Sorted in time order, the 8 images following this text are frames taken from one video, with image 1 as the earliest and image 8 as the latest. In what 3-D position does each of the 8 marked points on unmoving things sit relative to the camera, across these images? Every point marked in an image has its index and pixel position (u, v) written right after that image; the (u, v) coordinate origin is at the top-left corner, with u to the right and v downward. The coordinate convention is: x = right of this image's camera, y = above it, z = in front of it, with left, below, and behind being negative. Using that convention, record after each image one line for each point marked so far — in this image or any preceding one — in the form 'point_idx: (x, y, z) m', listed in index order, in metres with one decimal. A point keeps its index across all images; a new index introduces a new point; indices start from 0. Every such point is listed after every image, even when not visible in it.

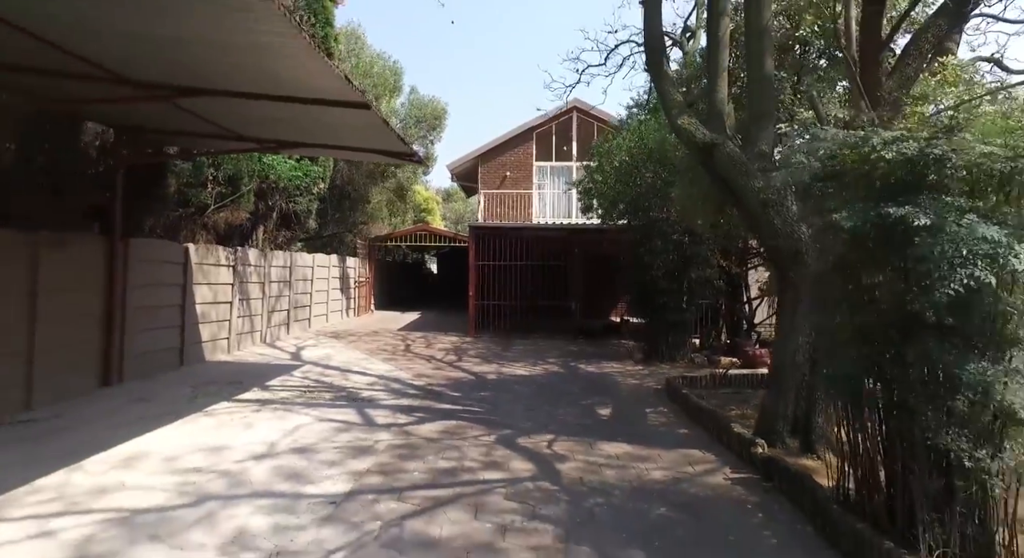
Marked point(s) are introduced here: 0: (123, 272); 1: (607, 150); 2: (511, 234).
0: (-5.2, +0.1, +7.2) m
1: (+2.1, +2.8, +11.9) m
2: (0.0, +1.2, +14.3) m
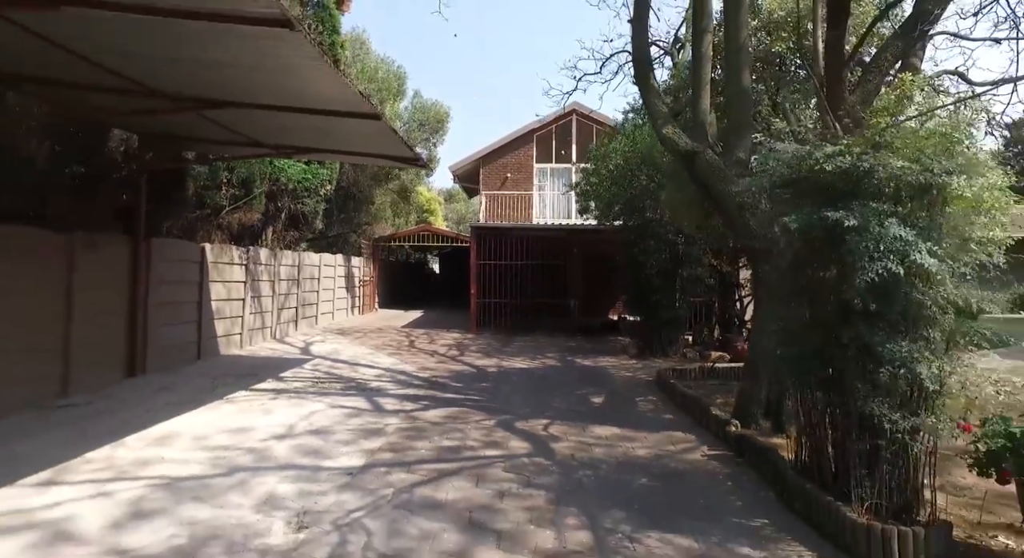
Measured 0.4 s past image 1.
0: (-5.2, +0.1, +7.7) m
1: (+2.1, +2.9, +12.4) m
2: (0.0, +1.2, +14.8) m
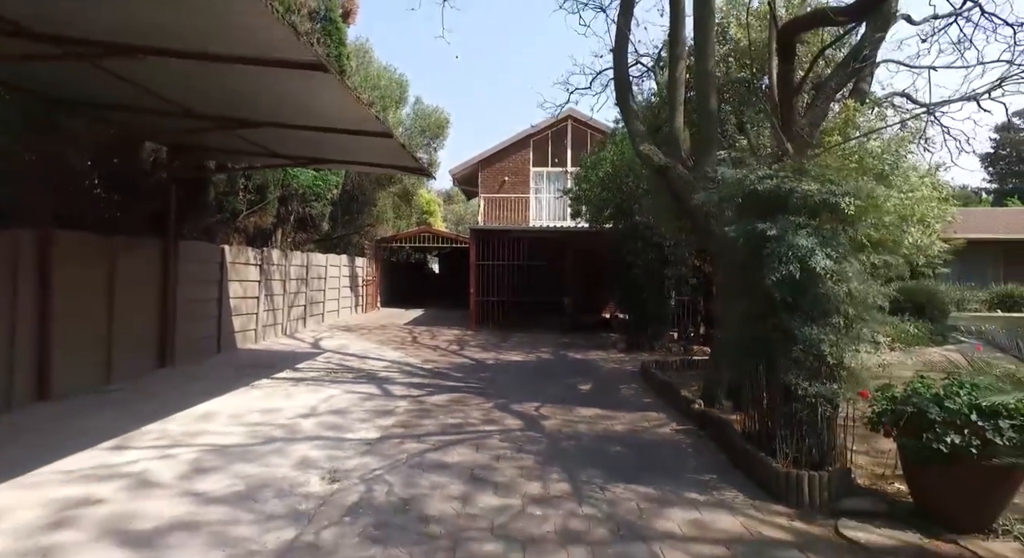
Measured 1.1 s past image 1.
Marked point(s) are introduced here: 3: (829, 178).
0: (-5.3, +0.1, +8.5) m
1: (+2.0, +2.9, +13.2) m
2: (-0.1, +1.3, +15.6) m
3: (+2.3, +0.8, +4.1) m
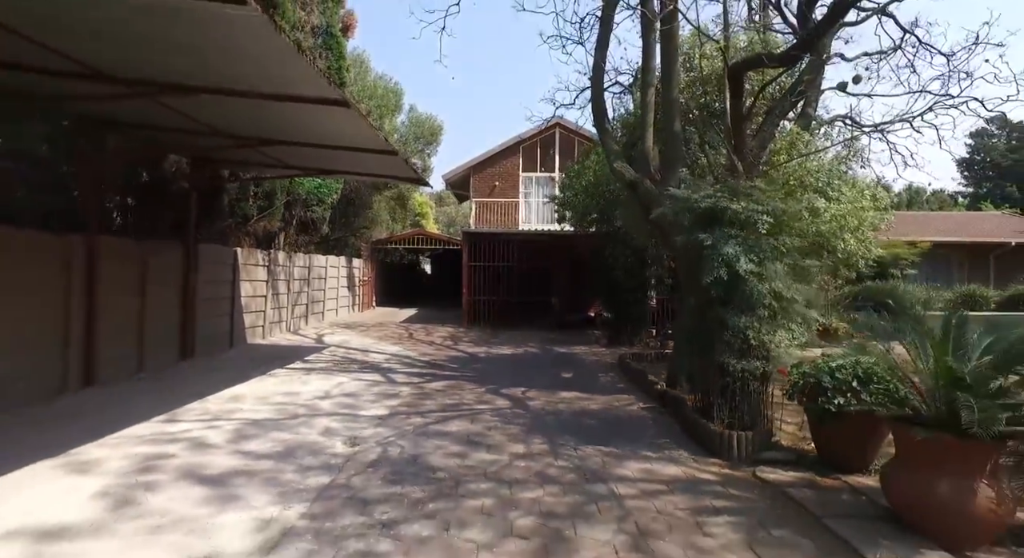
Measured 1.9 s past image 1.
0: (-5.4, +0.1, +9.3) m
1: (+1.7, +2.9, +14.2) m
2: (-0.4, +1.2, +16.5) m
3: (+2.2, +0.8, +5.1) m
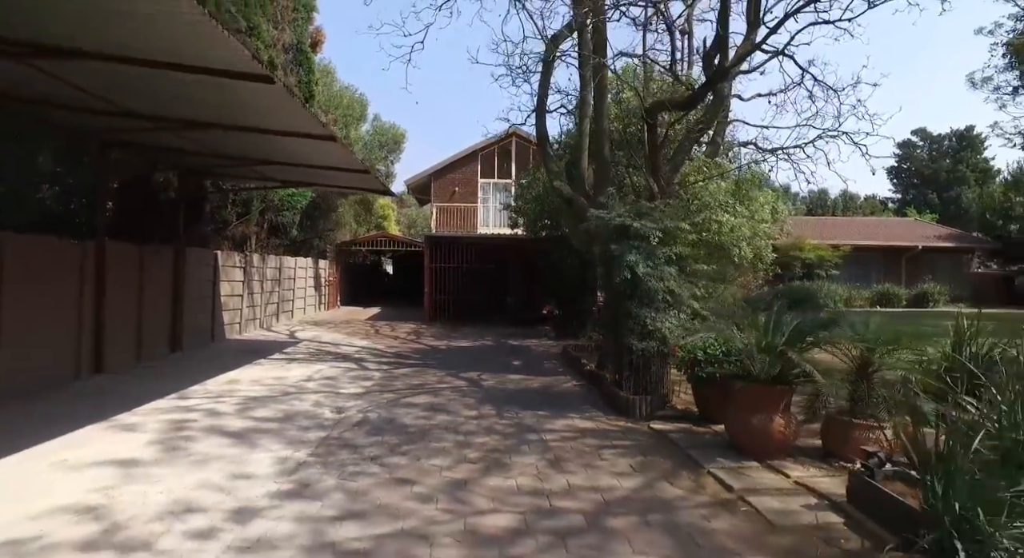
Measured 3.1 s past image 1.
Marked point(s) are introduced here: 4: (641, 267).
0: (-6.3, +0.1, +10.3) m
1: (+0.5, +2.9, +15.6) m
2: (-1.8, +1.2, +17.8) m
3: (+1.7, +0.8, +6.6) m
4: (+1.5, +0.1, +6.2) m
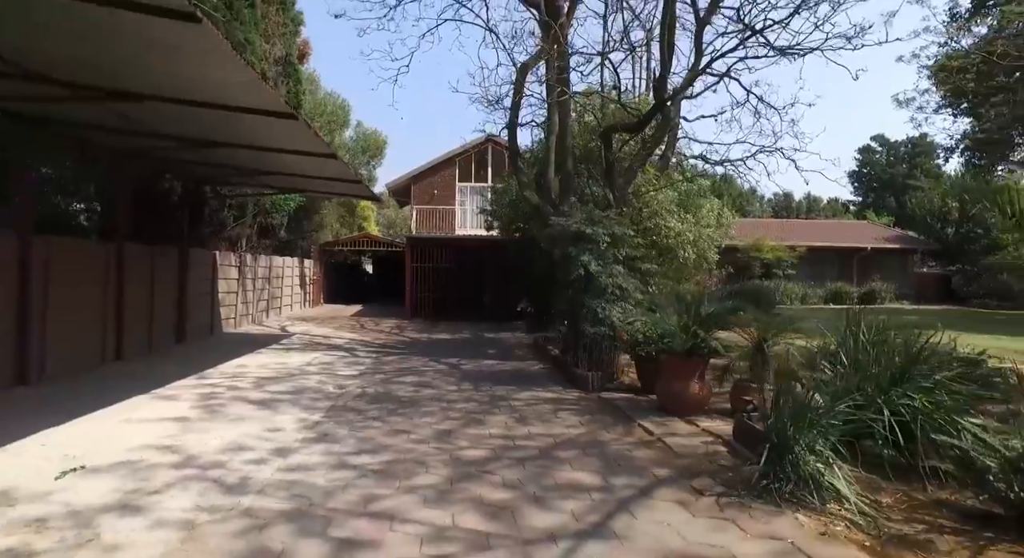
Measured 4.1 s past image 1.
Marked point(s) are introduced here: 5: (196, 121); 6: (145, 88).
0: (-6.8, +0.2, +11.3) m
1: (-0.2, +2.9, +16.9) m
2: (-2.6, +1.3, +19.0) m
3: (+1.3, +0.8, +7.9) m
4: (+1.1, +0.2, +7.5) m
5: (-4.2, +2.1, +7.2) m
6: (-4.1, +2.1, +6.1) m
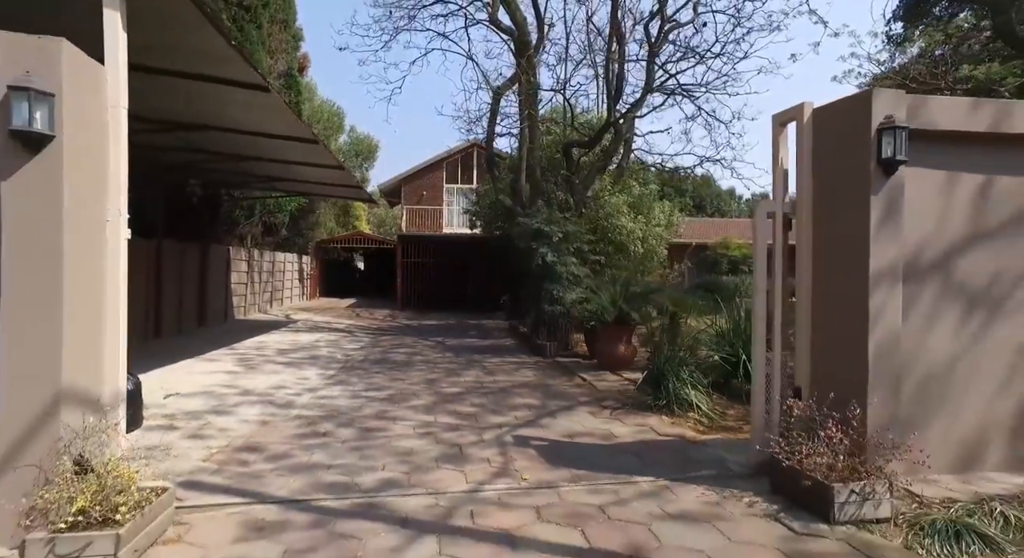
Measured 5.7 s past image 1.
0: (-7.3, +0.4, +13.0) m
1: (-0.8, +3.1, +18.7) m
2: (-3.3, +1.5, +20.8) m
3: (+0.9, +1.0, +9.8) m
4: (+0.7, +0.4, +9.4) m
5: (-4.6, +2.3, +9.0) m
6: (-4.5, +2.3, +7.8) m
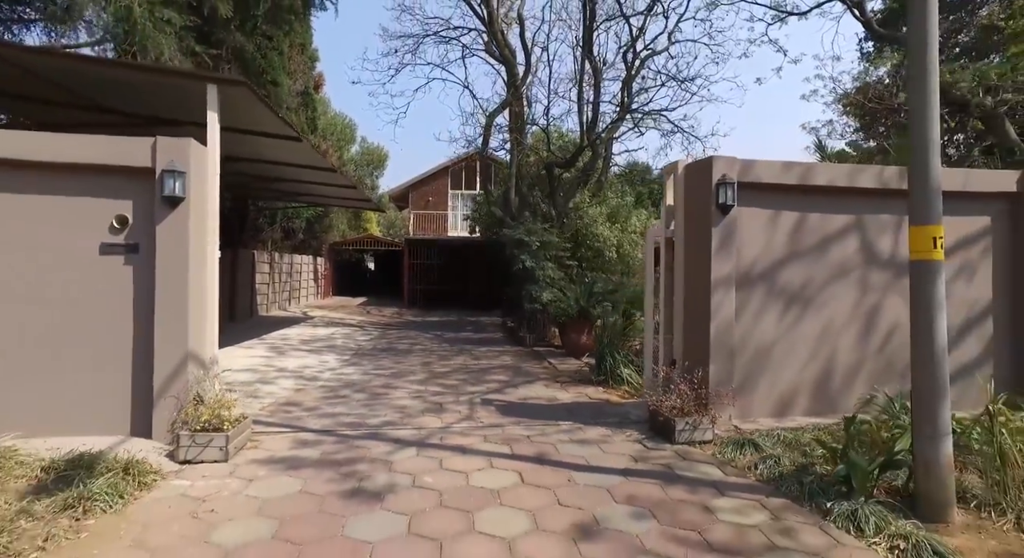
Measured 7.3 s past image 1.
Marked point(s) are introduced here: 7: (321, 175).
0: (-7.5, +0.4, +14.8) m
1: (-1.0, +3.1, +20.4) m
2: (-3.4, +1.5, +22.5) m
3: (+0.6, +1.0, +11.5) m
4: (+0.4, +0.3, +11.1) m
5: (-4.9, +2.2, +10.7) m
6: (-4.8, +2.3, +9.6) m
7: (-3.8, +2.1, +10.8) m
